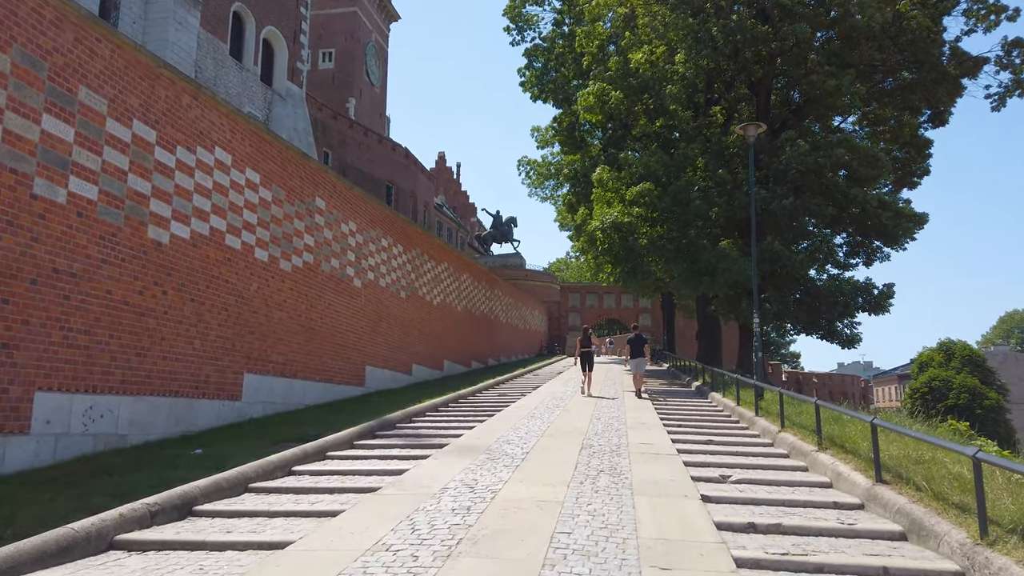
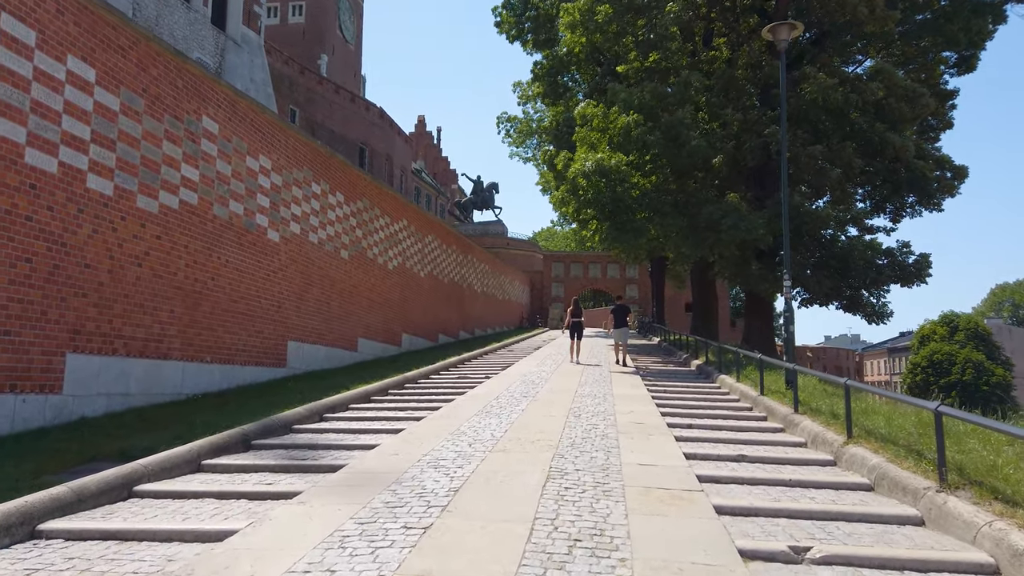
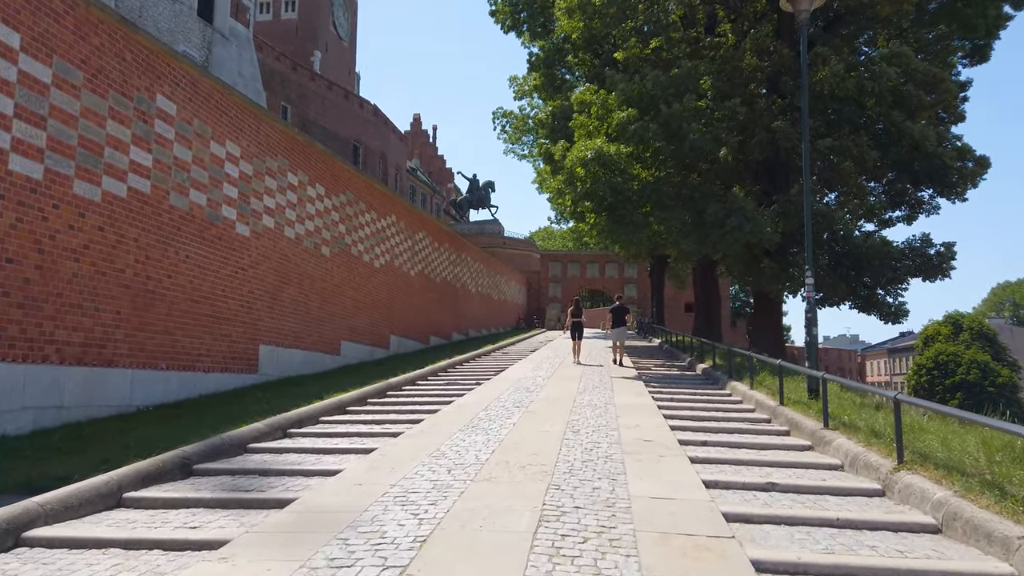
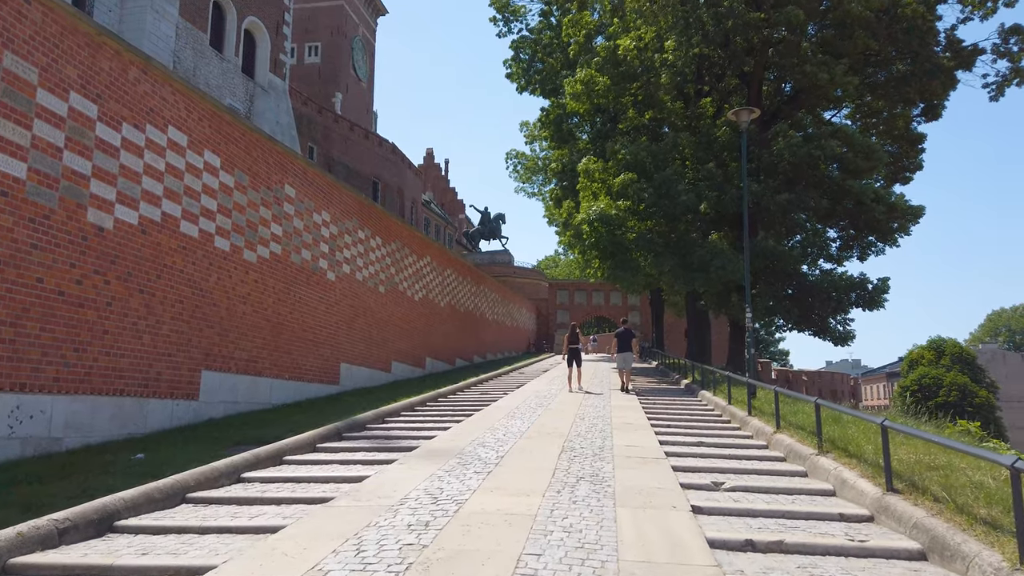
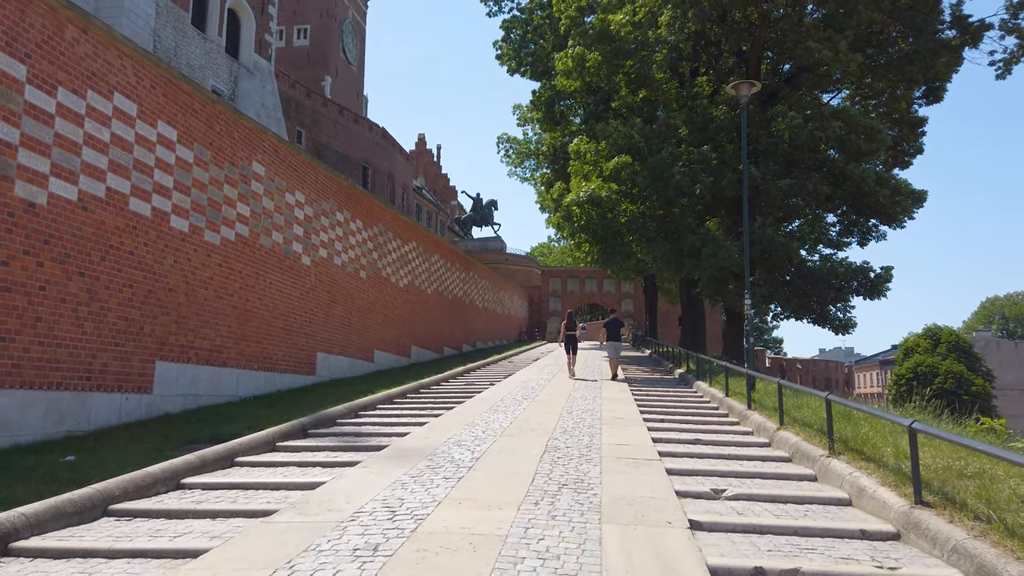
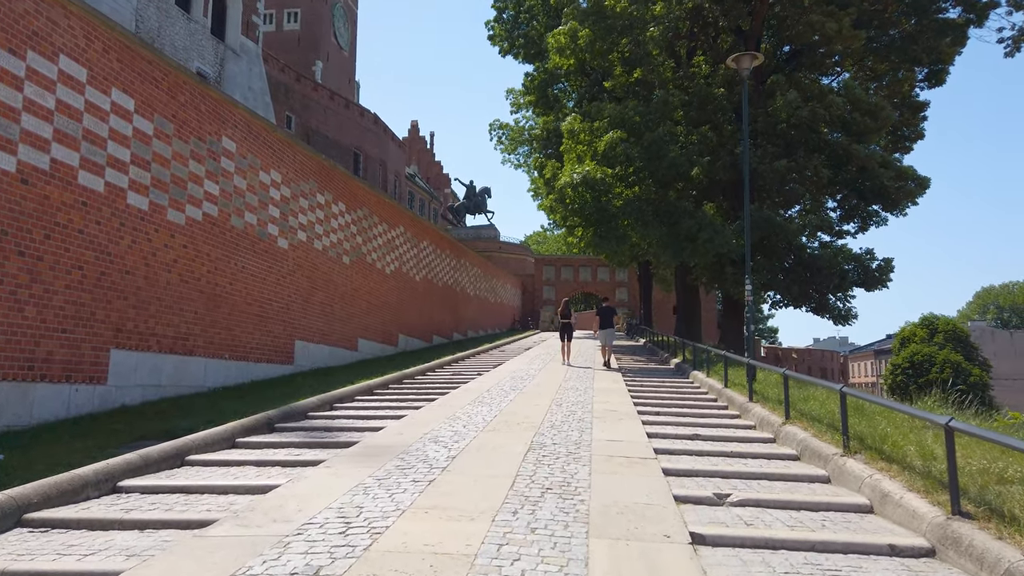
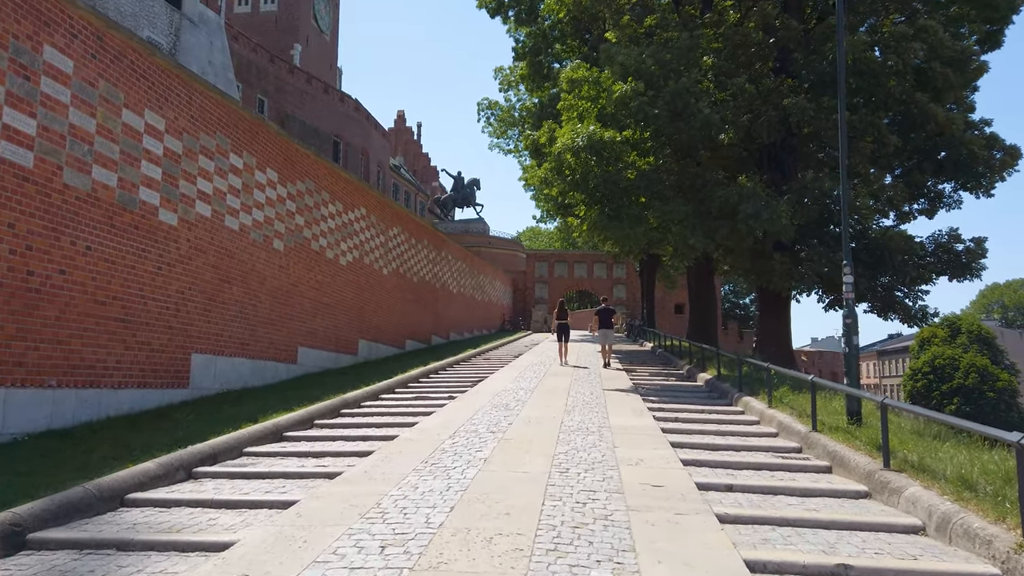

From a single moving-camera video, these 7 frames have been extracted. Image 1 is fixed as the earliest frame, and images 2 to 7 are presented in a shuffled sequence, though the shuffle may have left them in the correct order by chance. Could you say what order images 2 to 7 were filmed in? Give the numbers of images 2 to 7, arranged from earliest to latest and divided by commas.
4, 5, 6, 2, 3, 7
